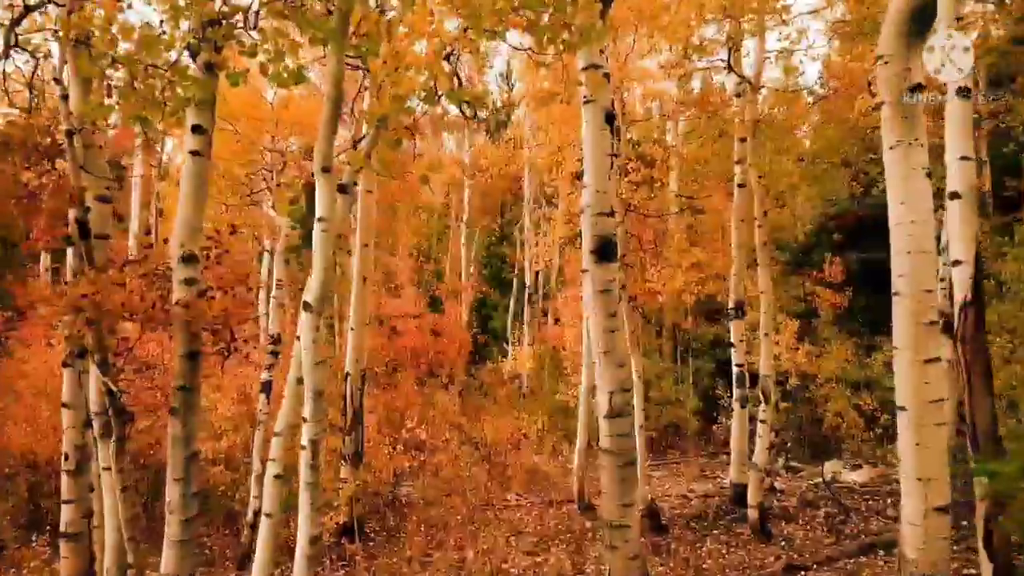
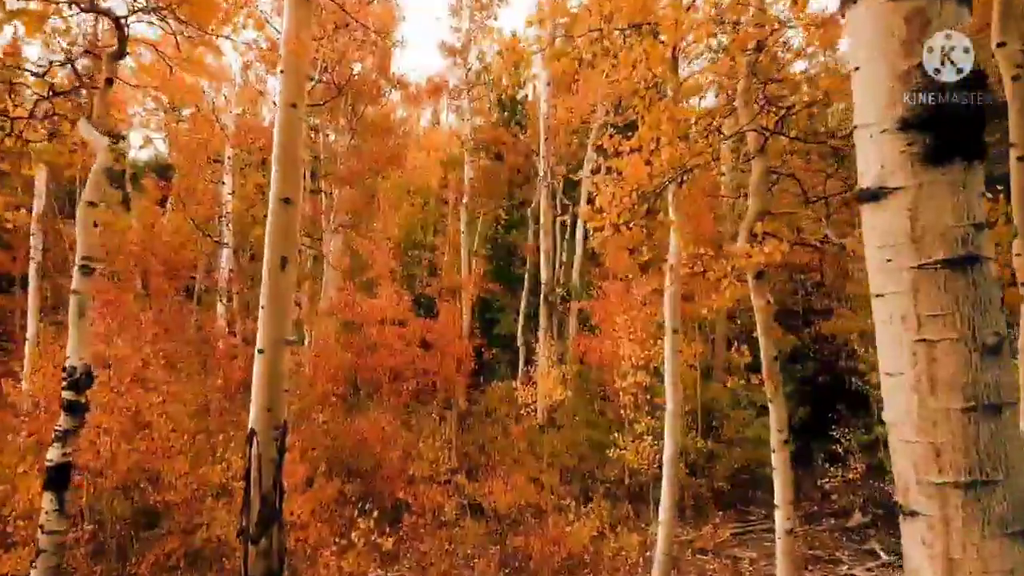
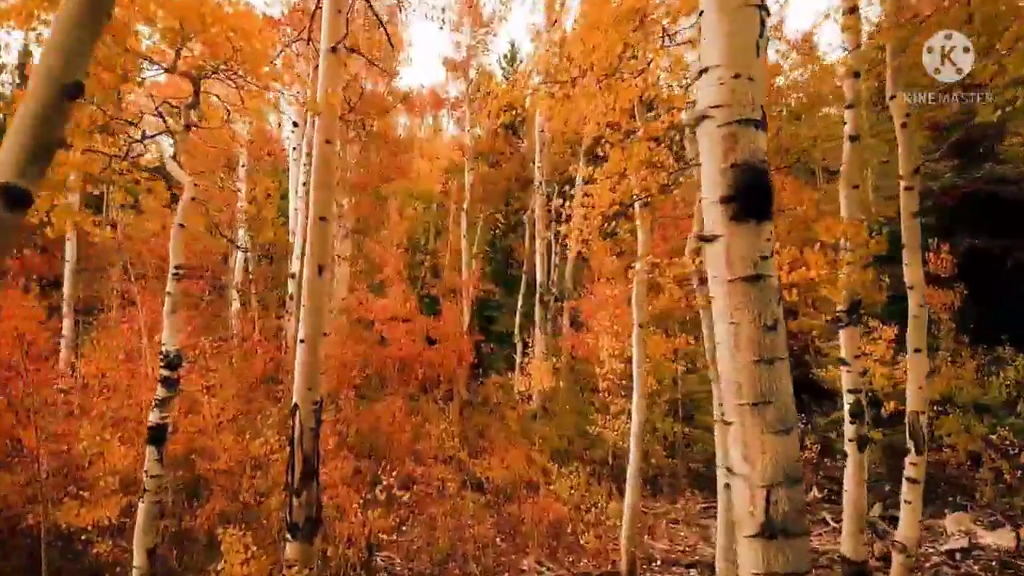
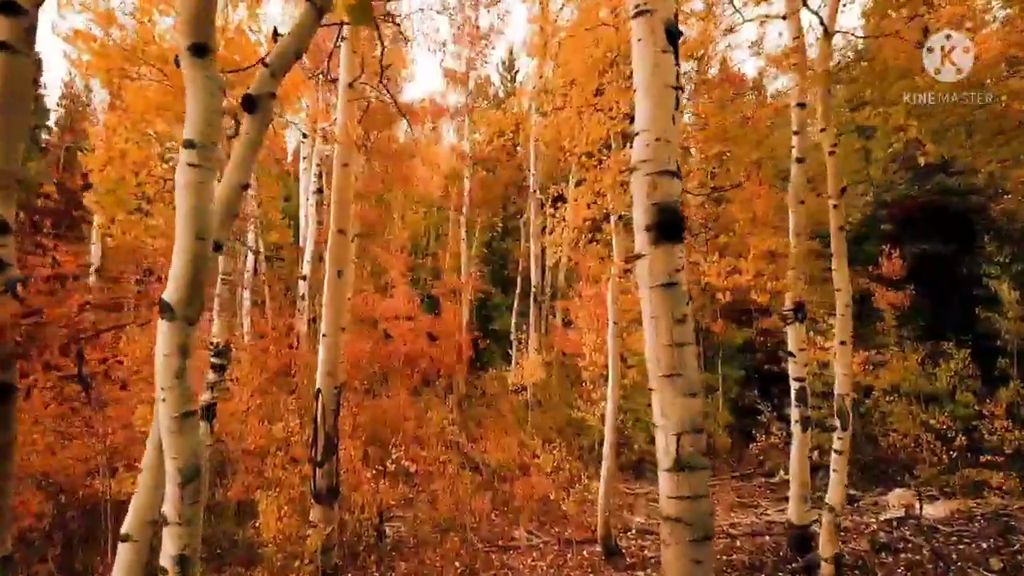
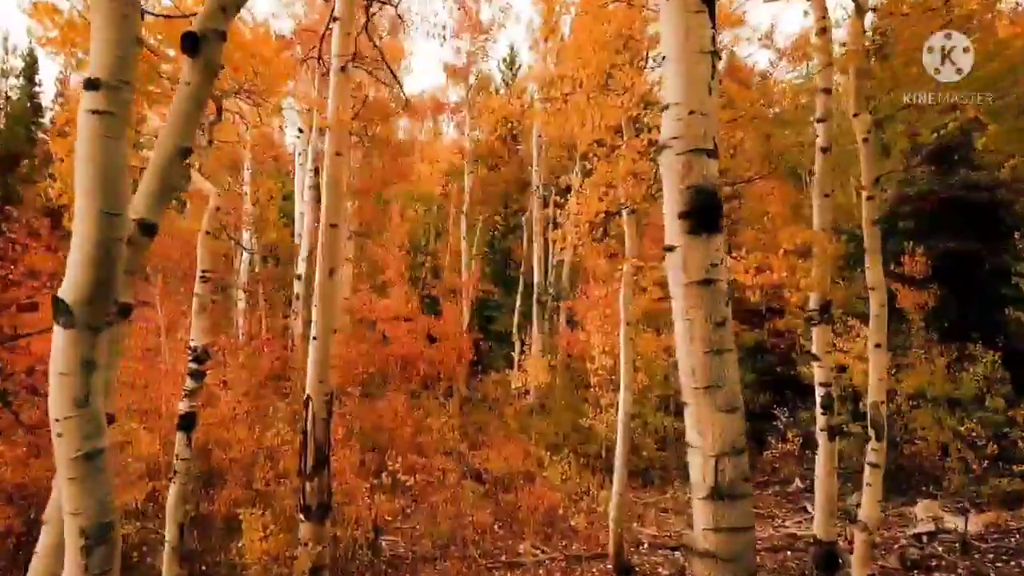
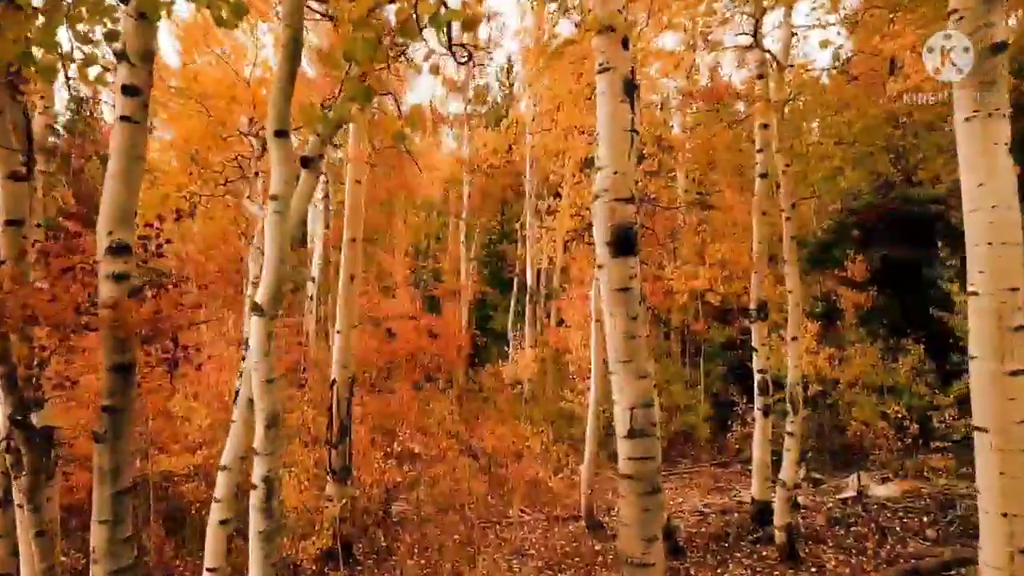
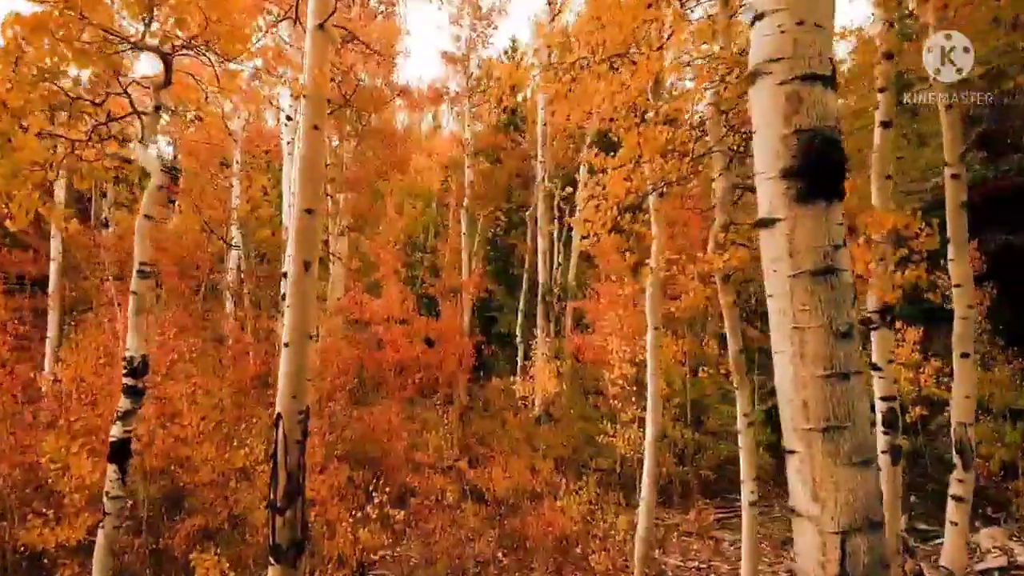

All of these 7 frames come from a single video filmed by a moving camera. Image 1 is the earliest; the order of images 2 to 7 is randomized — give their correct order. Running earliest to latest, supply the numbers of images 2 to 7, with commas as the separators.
6, 4, 5, 3, 7, 2
